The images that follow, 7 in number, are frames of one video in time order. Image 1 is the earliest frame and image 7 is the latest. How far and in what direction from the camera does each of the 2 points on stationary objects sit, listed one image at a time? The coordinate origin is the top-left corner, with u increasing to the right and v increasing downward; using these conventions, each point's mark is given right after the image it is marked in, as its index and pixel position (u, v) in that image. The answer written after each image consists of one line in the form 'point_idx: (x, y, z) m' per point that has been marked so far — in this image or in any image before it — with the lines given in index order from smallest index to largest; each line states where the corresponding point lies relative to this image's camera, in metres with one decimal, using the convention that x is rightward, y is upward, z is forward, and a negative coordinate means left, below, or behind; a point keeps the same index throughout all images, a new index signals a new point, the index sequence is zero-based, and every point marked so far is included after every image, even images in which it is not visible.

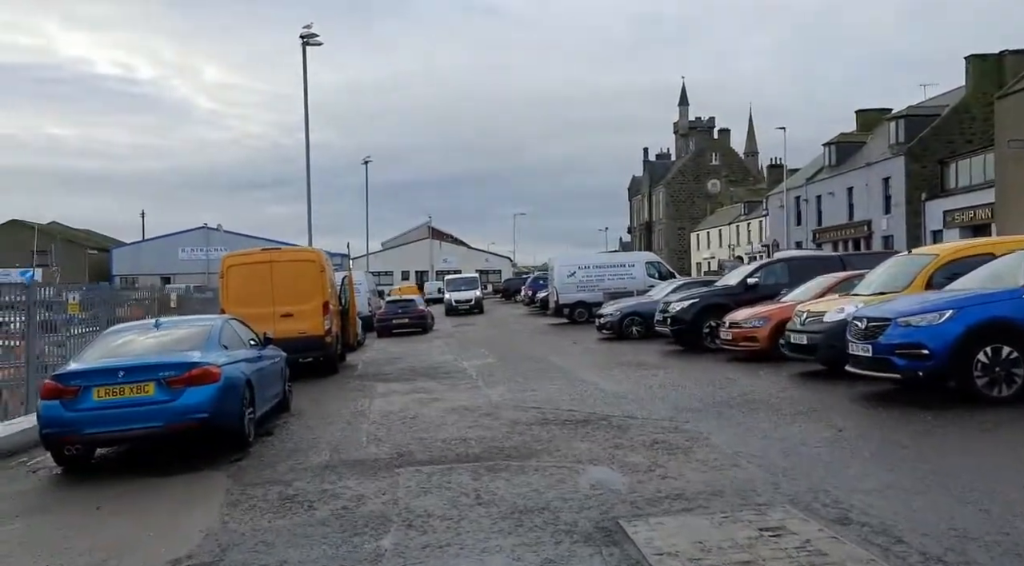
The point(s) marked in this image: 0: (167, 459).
0: (-3.5, -1.8, +8.6) m
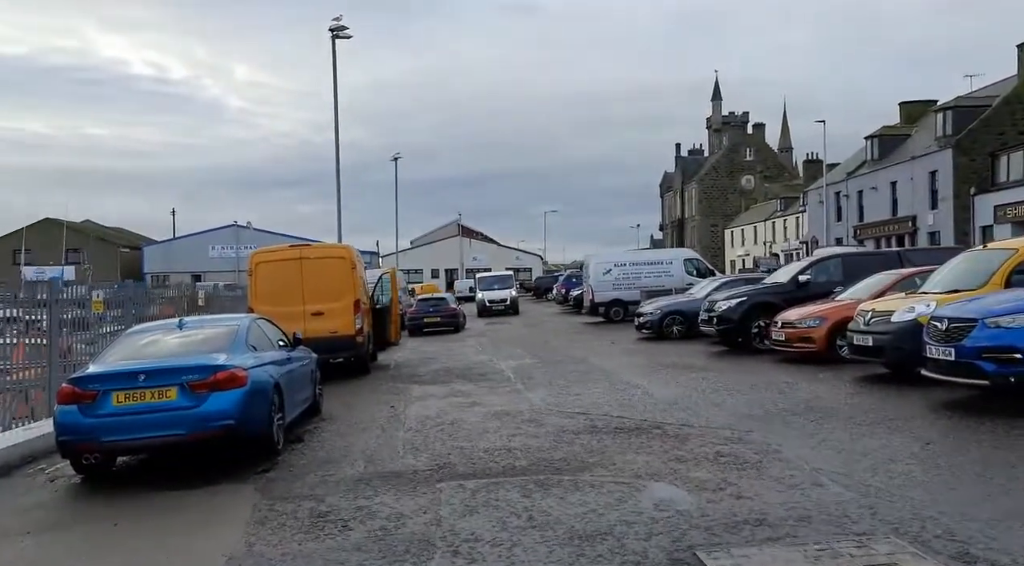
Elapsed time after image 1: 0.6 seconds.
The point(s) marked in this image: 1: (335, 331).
0: (-3.1, -1.8, +8.1) m
1: (-3.2, -0.9, +15.3) m
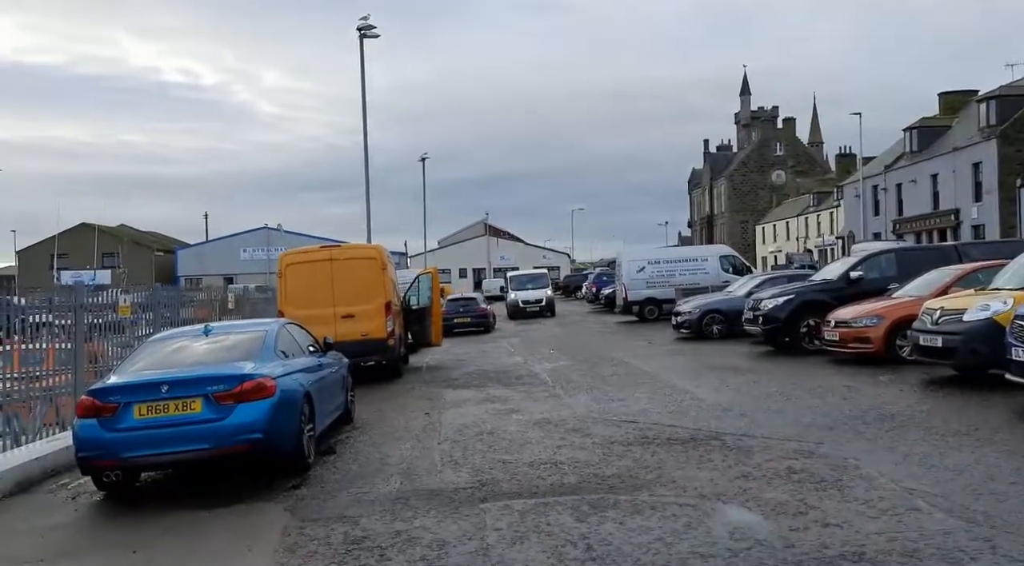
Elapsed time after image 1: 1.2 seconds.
0: (-2.7, -1.8, +7.6) m
1: (-2.6, -0.9, +14.8) m
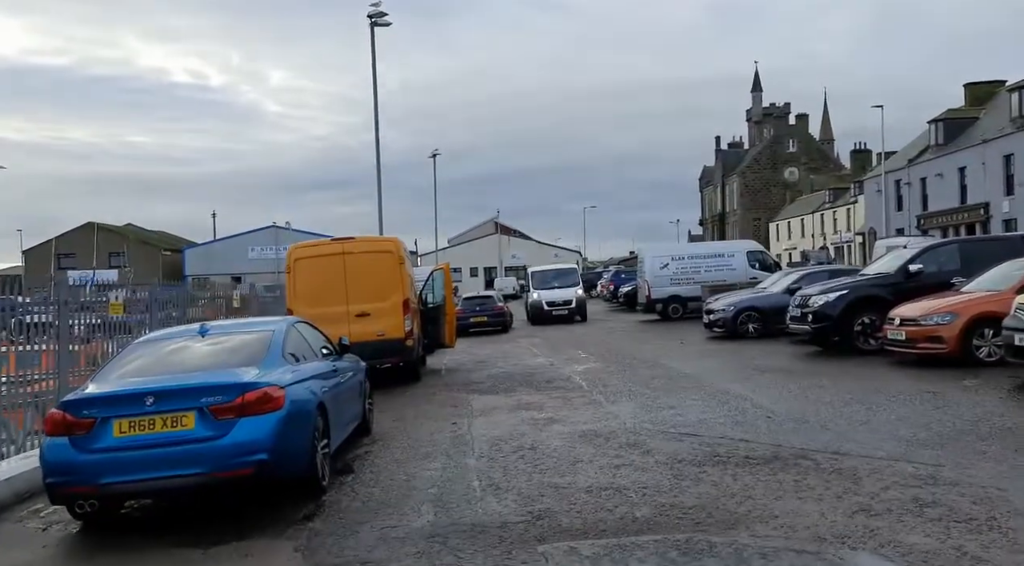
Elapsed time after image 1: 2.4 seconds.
0: (-2.3, -1.8, +6.4) m
1: (-2.1, -0.8, +13.5) m
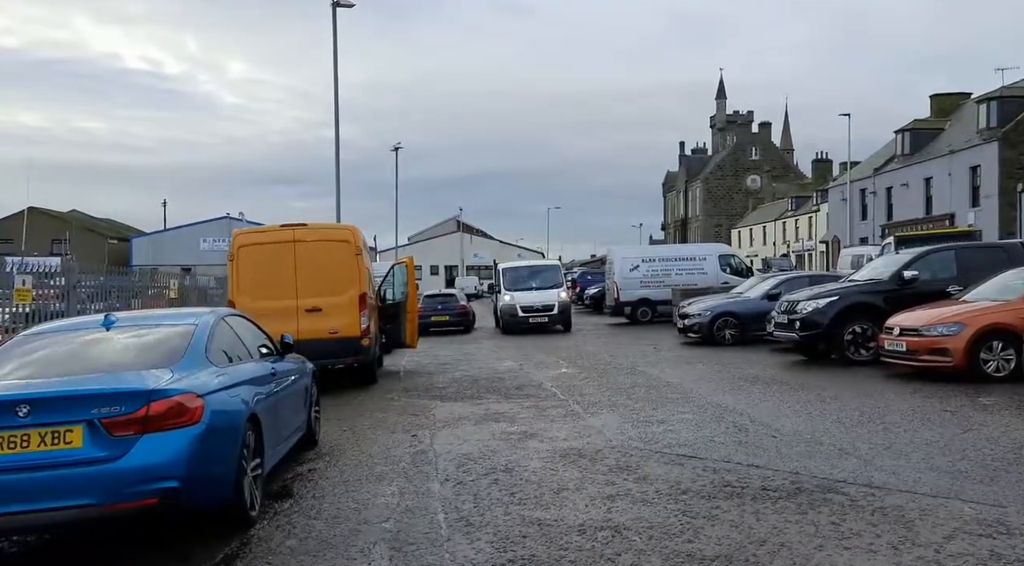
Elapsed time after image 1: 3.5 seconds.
0: (-2.4, -1.6, +5.1) m
1: (-2.6, -0.7, +12.2) m
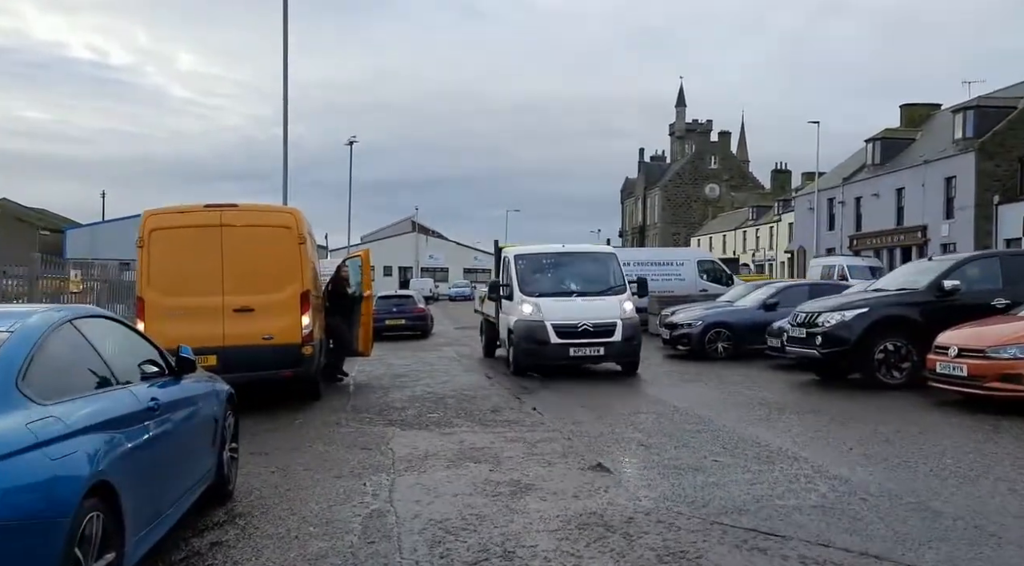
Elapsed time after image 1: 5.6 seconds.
0: (-2.3, -1.6, +2.7) m
1: (-2.9, -0.6, +9.9) m
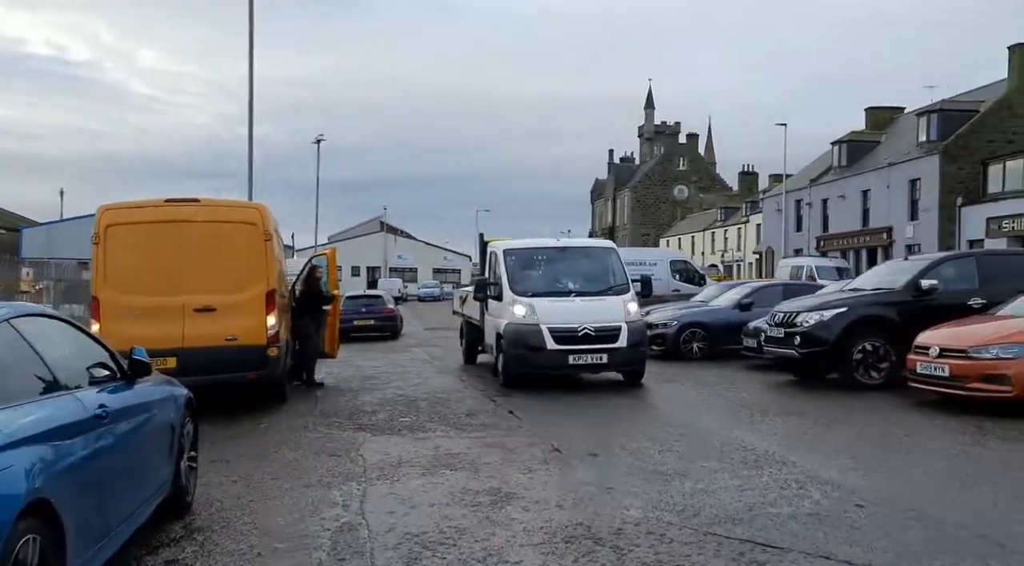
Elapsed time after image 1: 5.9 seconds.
0: (-2.3, -1.5, +2.3) m
1: (-3.1, -0.6, +9.5) m
